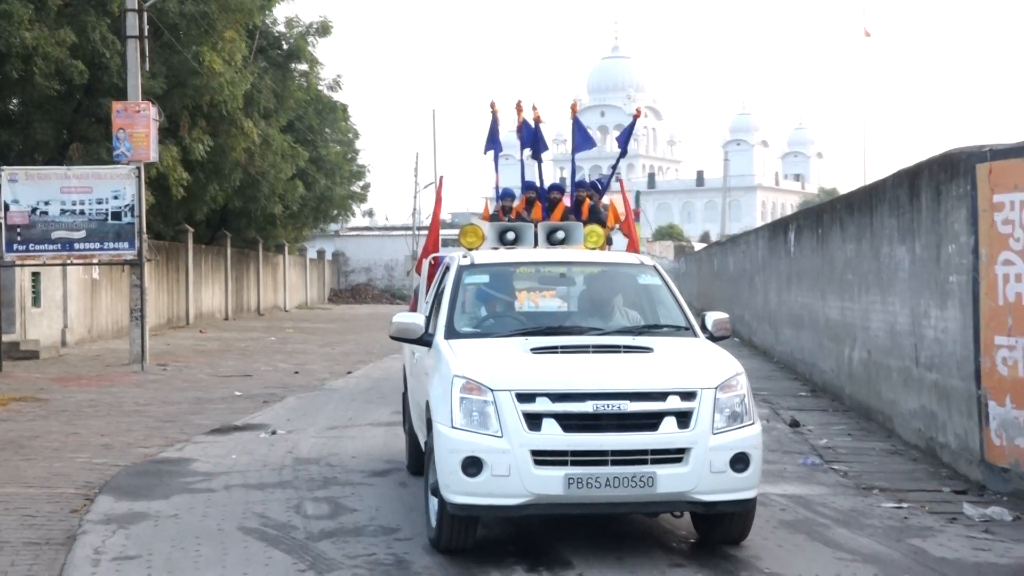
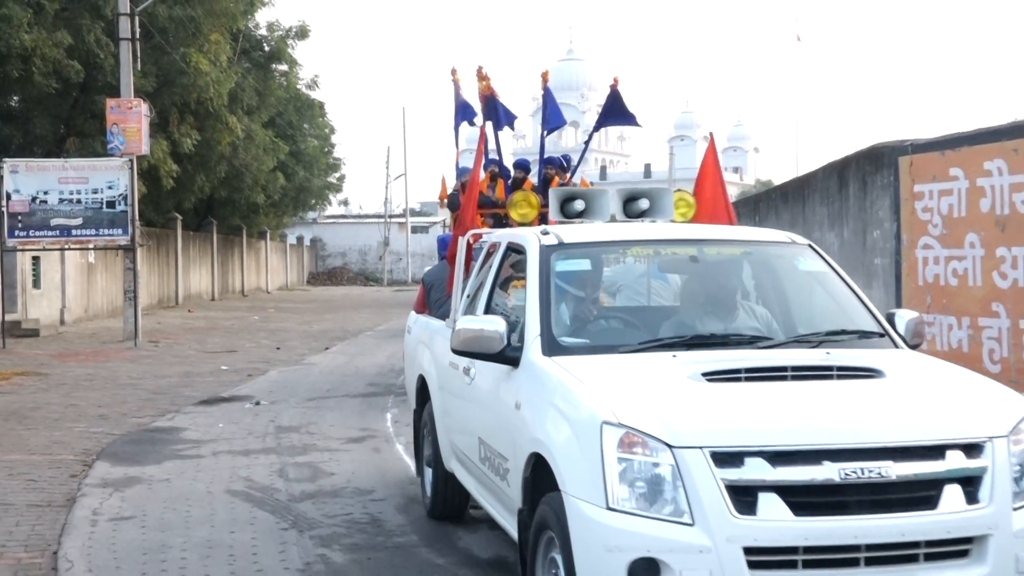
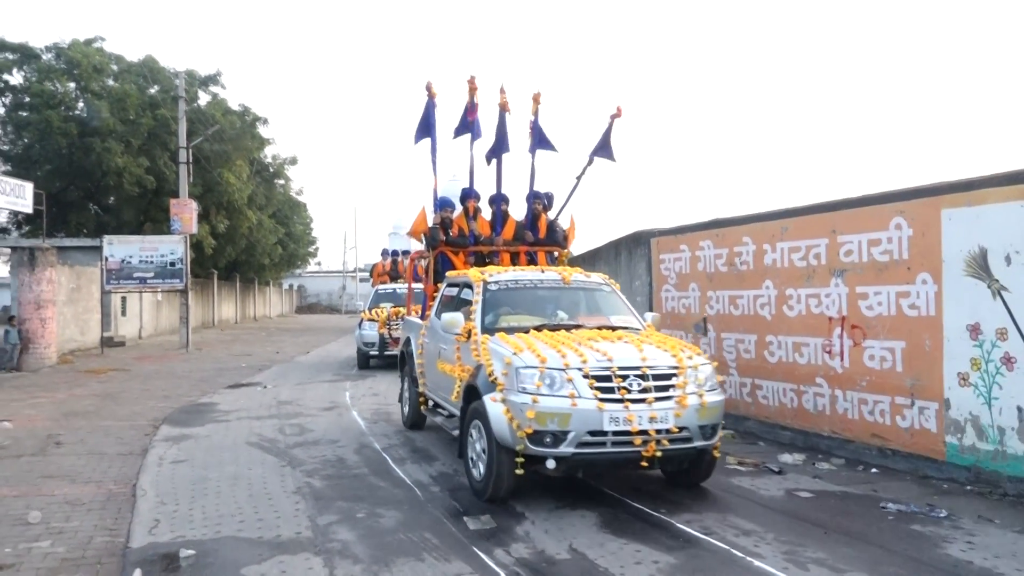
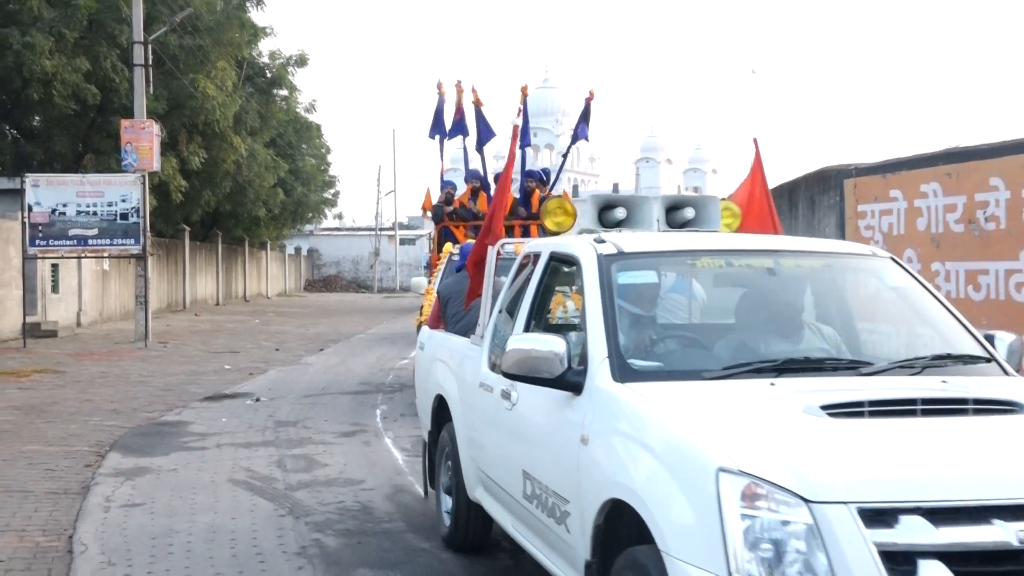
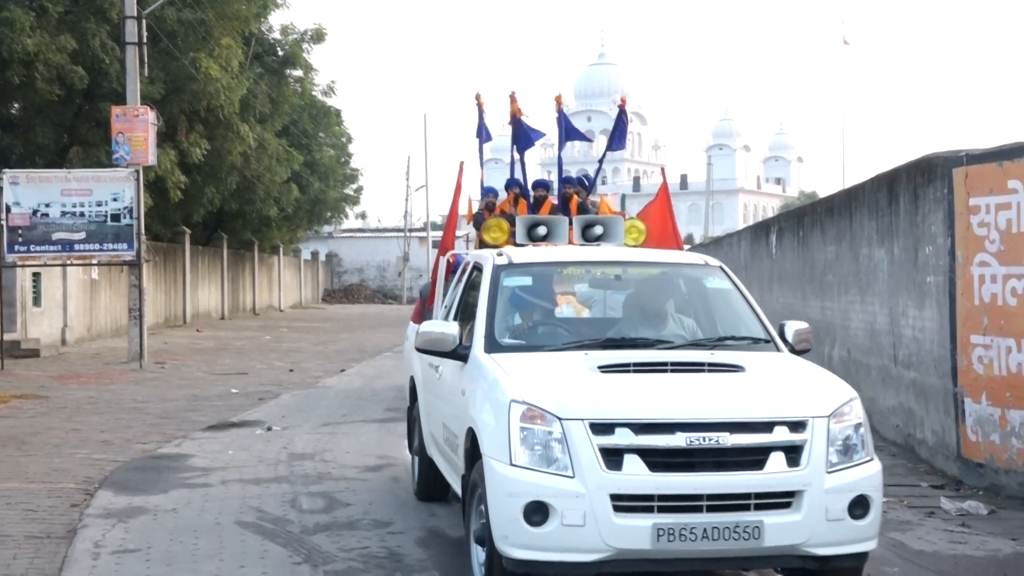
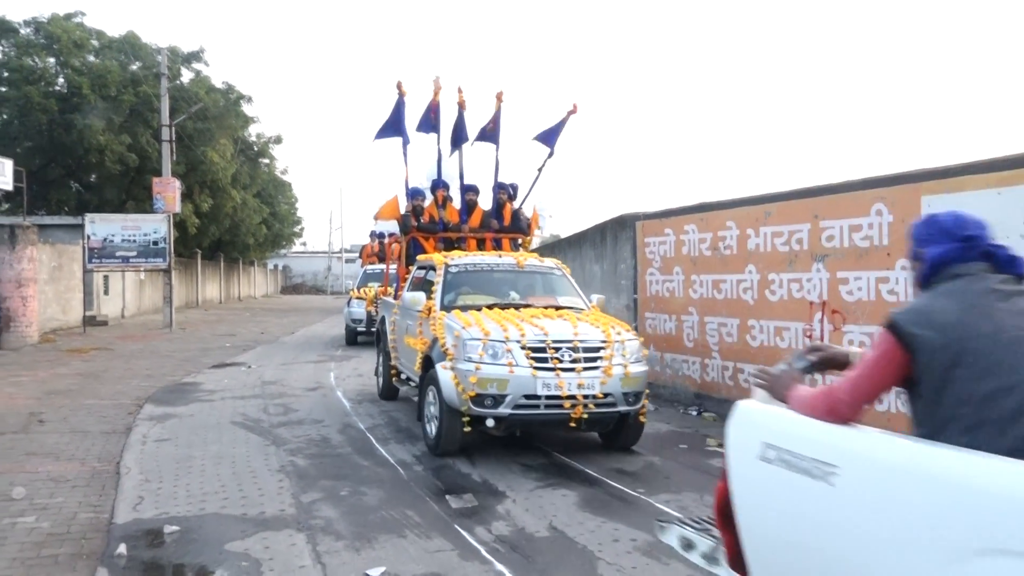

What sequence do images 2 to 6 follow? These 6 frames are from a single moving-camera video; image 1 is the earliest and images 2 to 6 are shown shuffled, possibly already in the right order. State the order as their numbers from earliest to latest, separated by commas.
5, 2, 4, 6, 3
